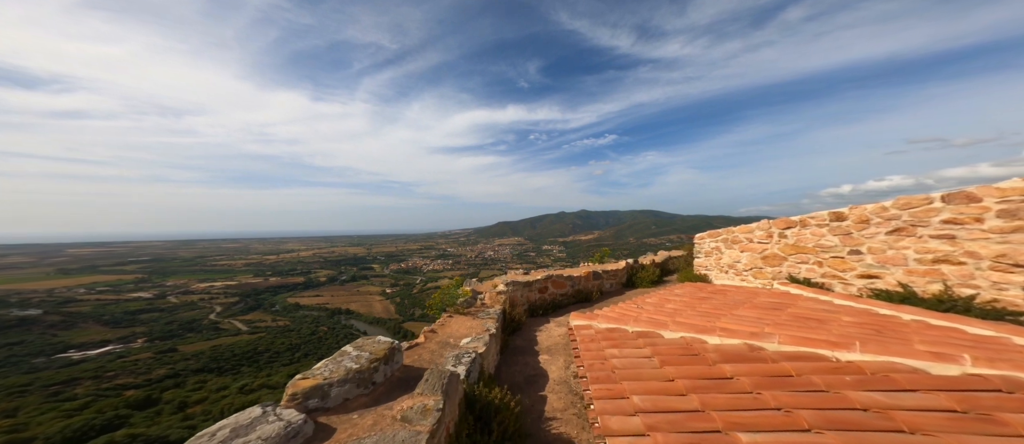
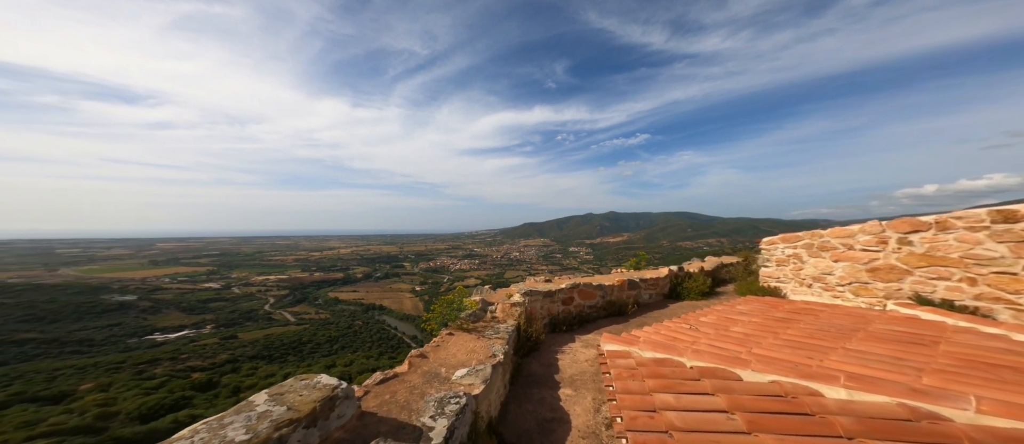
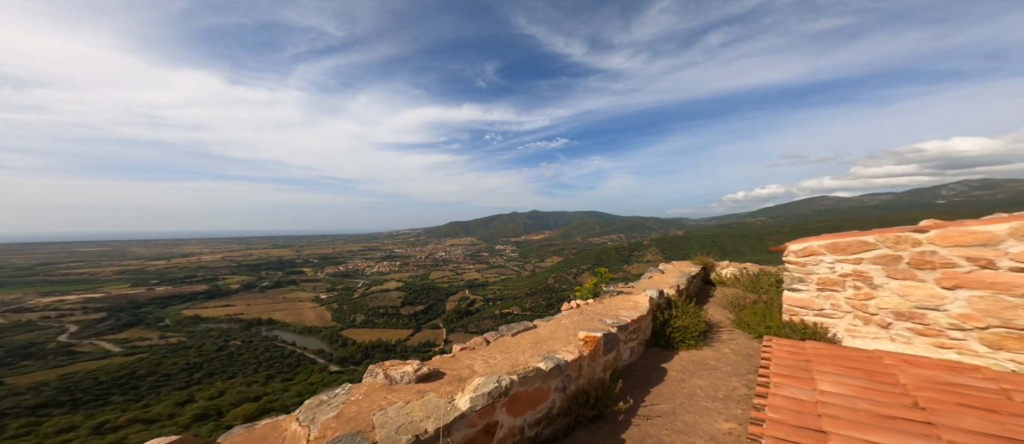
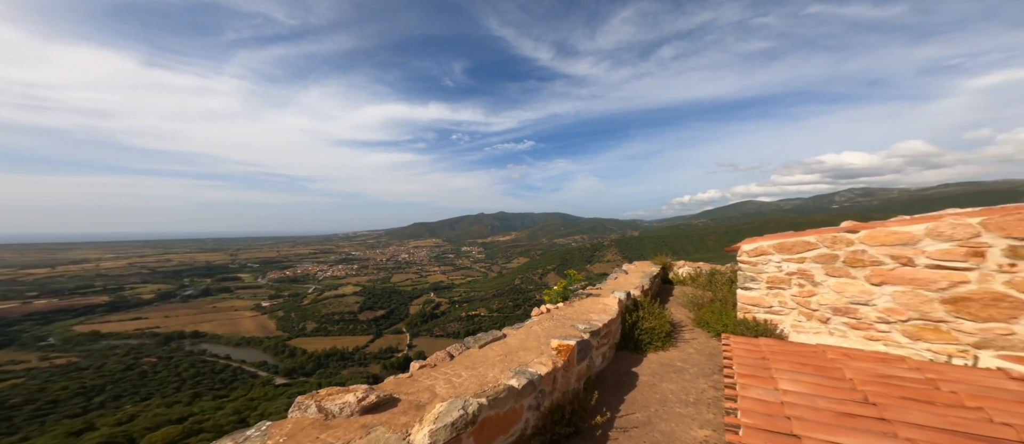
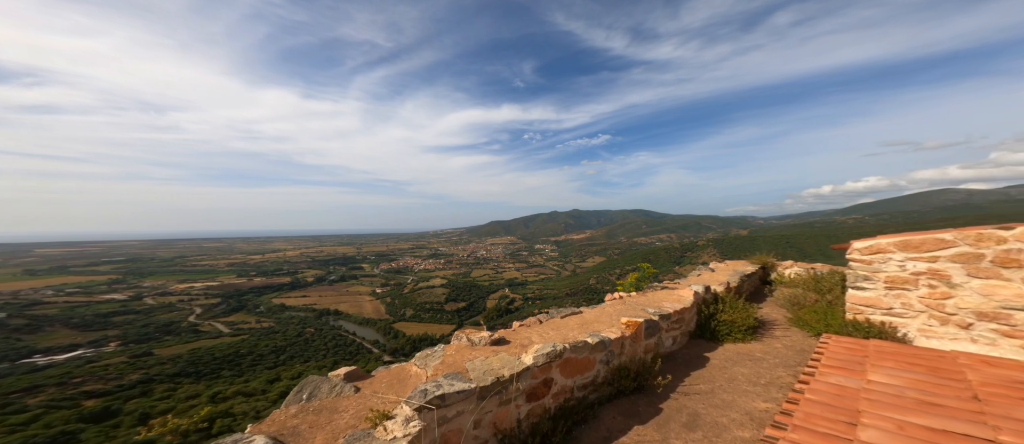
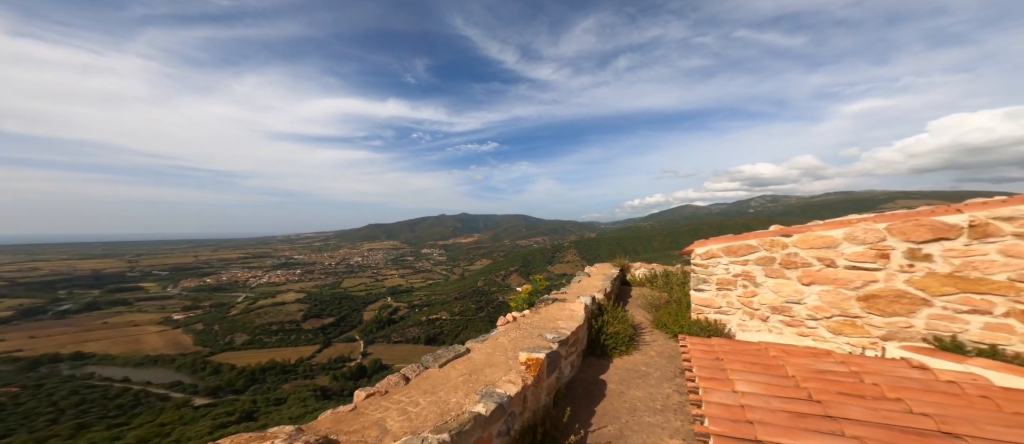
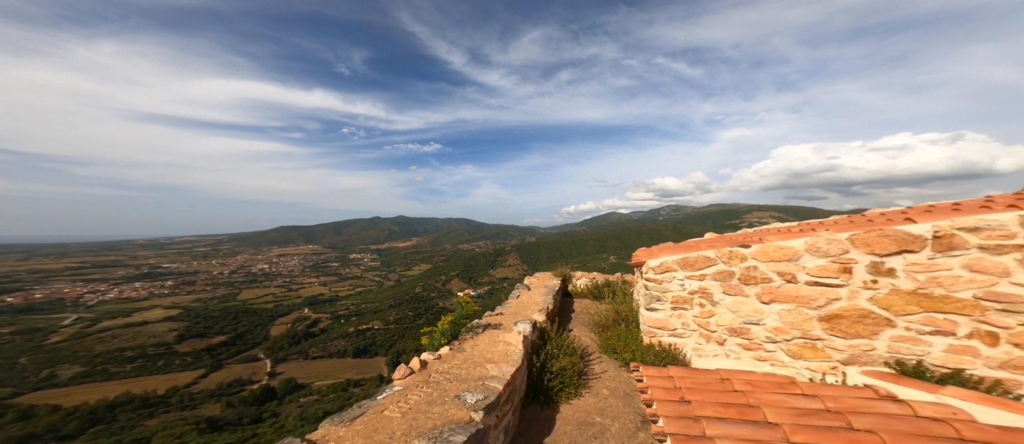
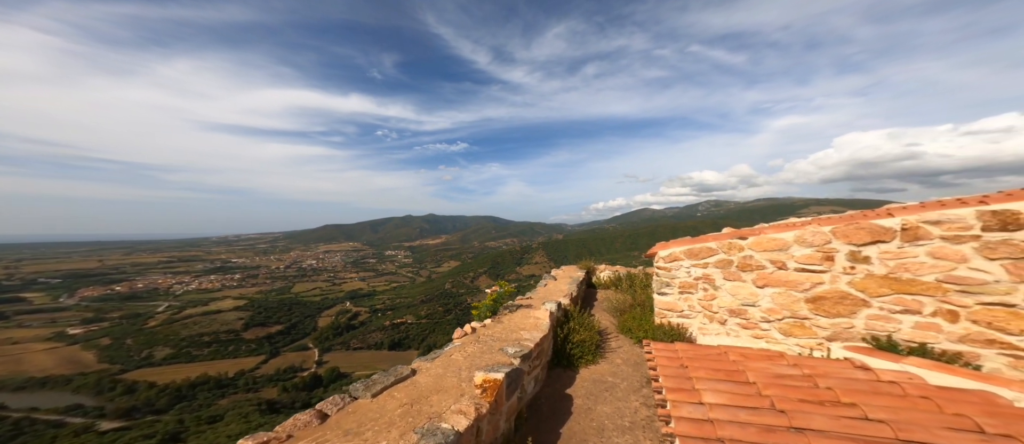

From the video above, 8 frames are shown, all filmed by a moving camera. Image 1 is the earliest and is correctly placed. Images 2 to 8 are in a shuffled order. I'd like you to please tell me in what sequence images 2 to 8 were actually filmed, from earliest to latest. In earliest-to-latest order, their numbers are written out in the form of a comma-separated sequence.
2, 5, 3, 4, 6, 8, 7
